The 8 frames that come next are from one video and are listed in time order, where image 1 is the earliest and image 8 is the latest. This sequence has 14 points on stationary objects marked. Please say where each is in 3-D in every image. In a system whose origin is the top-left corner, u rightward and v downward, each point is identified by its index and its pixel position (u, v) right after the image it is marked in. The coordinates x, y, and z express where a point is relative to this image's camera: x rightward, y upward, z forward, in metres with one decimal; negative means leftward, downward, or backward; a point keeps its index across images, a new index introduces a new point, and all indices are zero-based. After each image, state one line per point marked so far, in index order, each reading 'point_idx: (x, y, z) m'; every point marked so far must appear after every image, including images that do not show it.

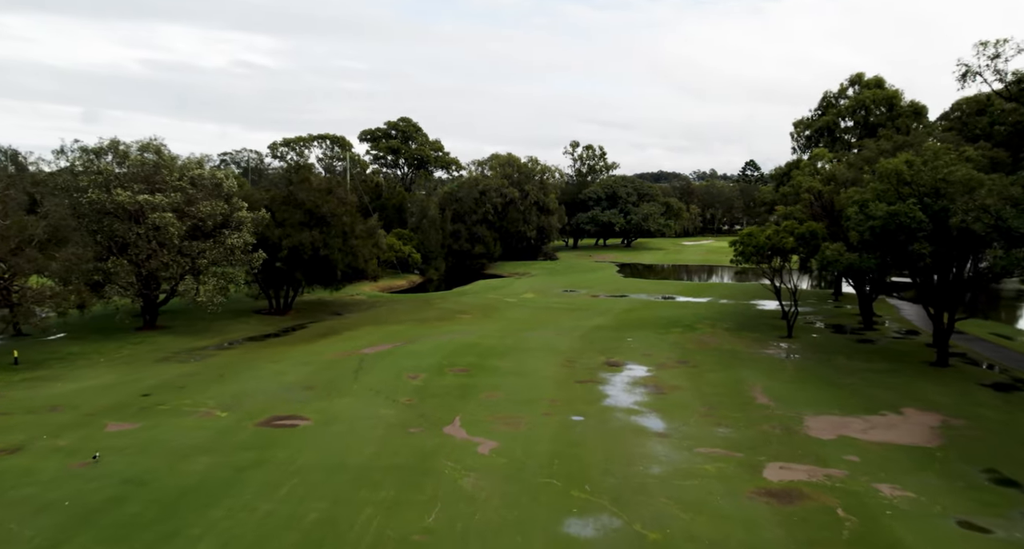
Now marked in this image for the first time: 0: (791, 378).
0: (+7.5, -2.8, +18.0) m
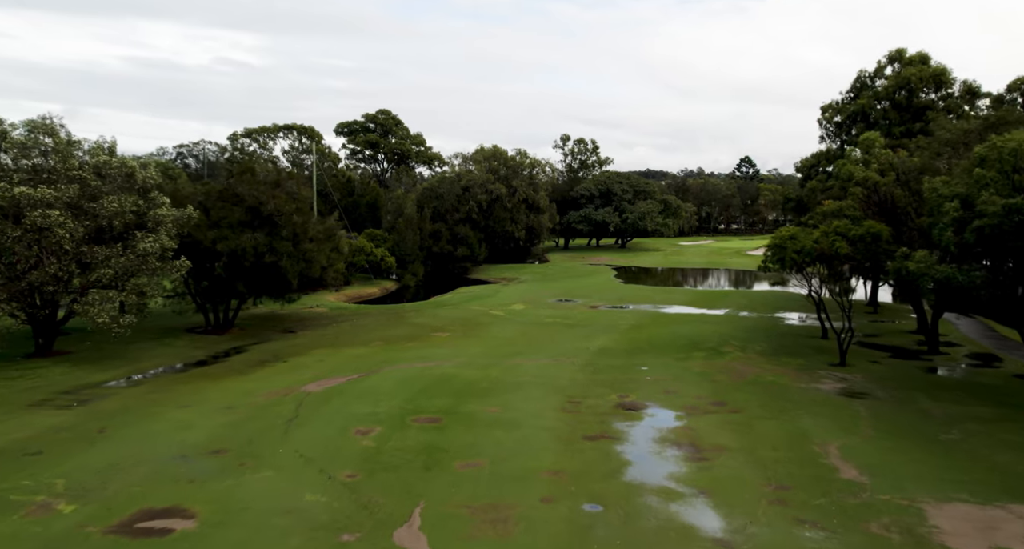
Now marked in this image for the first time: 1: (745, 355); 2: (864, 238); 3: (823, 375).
0: (+7.2, -3.2, +13.4) m
1: (+6.9, -2.4, +19.9) m
2: (+9.5, +1.0, +18.1) m
3: (+8.2, -2.7, +17.8) m
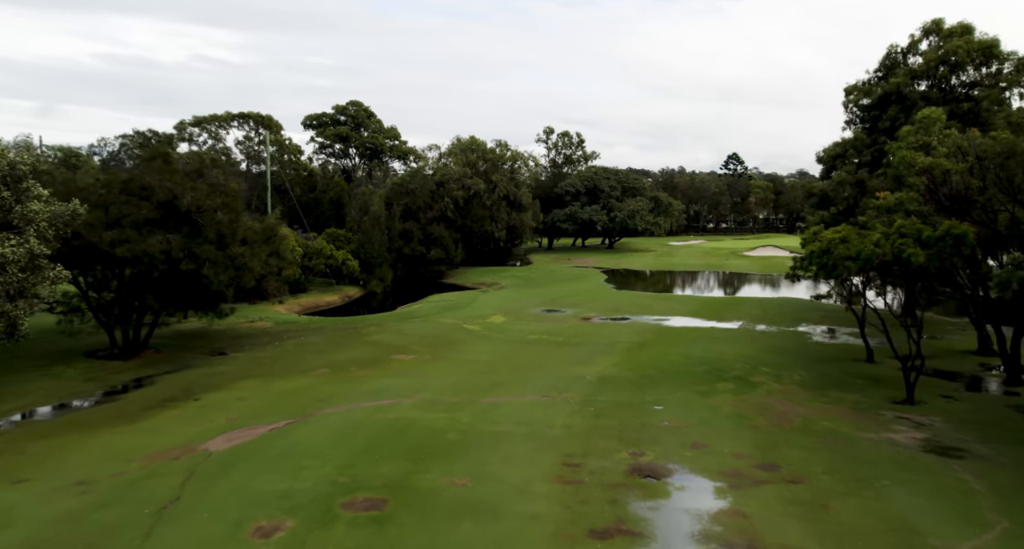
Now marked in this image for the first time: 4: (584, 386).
0: (+6.8, -3.4, +9.3) m
1: (+6.4, -2.7, +15.7) m
2: (+9.0, +0.7, +14.1) m
3: (+7.7, -2.9, +13.7) m
4: (+1.8, -2.7, +16.6) m
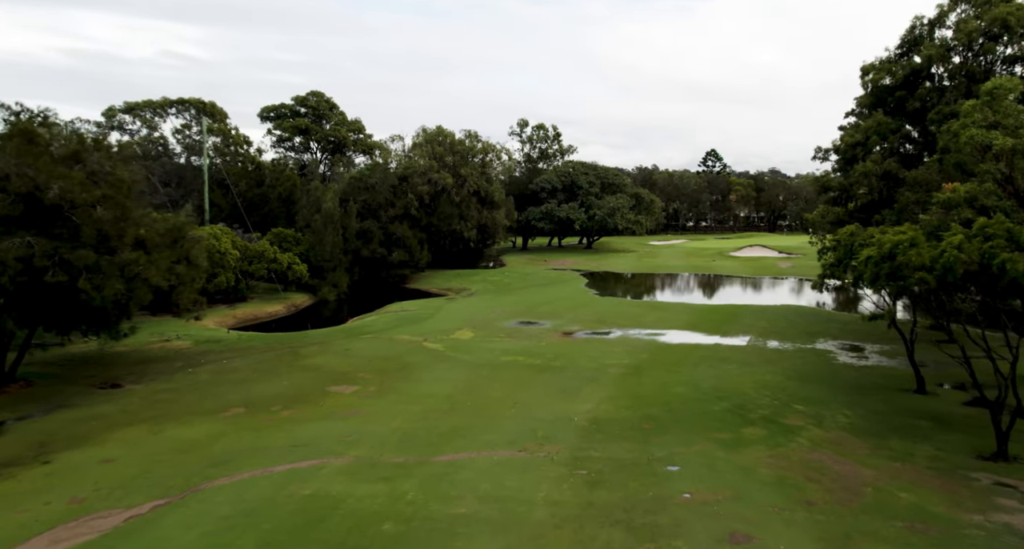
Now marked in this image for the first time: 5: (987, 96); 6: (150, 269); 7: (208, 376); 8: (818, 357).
0: (+6.5, -3.7, +5.7) m
1: (+5.7, -2.9, +12.1) m
2: (+8.4, +0.5, +10.5) m
3: (+7.2, -3.2, +10.1) m
4: (+1.1, -3.0, +12.7) m
5: (+10.3, +3.9, +14.8) m
6: (-8.4, +0.1, +15.8) m
7: (-7.9, -2.6, +17.5) m
8: (+8.6, -2.3, +18.9) m
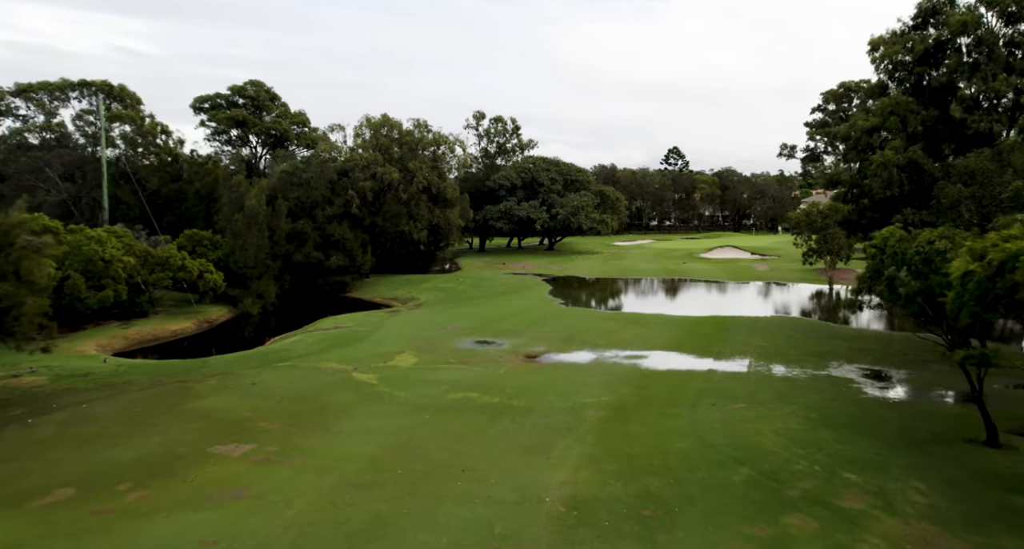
0: (+6.1, -4.0, +2.1) m
1: (+5.0, -3.2, +8.4) m
2: (+7.8, +0.2, +7.0) m
3: (+6.6, -3.5, +6.6) m
4: (+0.4, -3.3, +8.8) m
5: (+9.4, +3.6, +11.4) m
6: (-9.4, -0.3, +11.3) m
7: (-8.9, -3.0, +13.0) m
8: (+7.5, -2.6, +15.4) m
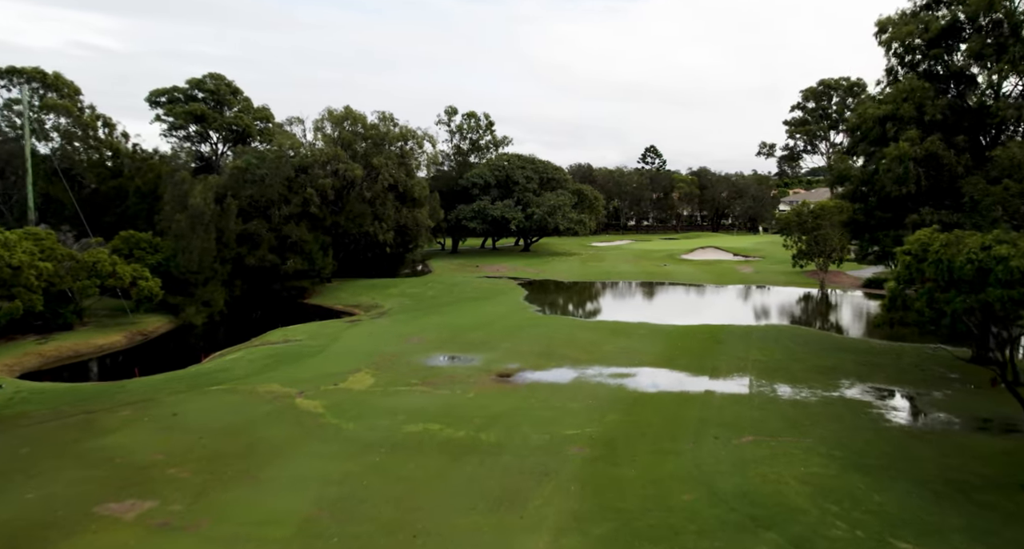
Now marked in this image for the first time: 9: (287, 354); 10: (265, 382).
0: (+6.0, -4.2, 0.0) m
1: (+4.7, -3.4, +6.3) m
2: (+7.4, 0.0, +5.0) m
3: (+6.3, -3.7, +4.5) m
4: (0.0, -3.5, +6.5) m
5: (+8.9, +3.4, +9.4) m
6: (-9.8, -0.5, +8.7) m
7: (-9.4, -3.2, +10.4) m
8: (+6.8, -2.8, +13.3) m
9: (-6.3, -2.2, +18.8) m
10: (-5.8, -2.5, +15.9) m
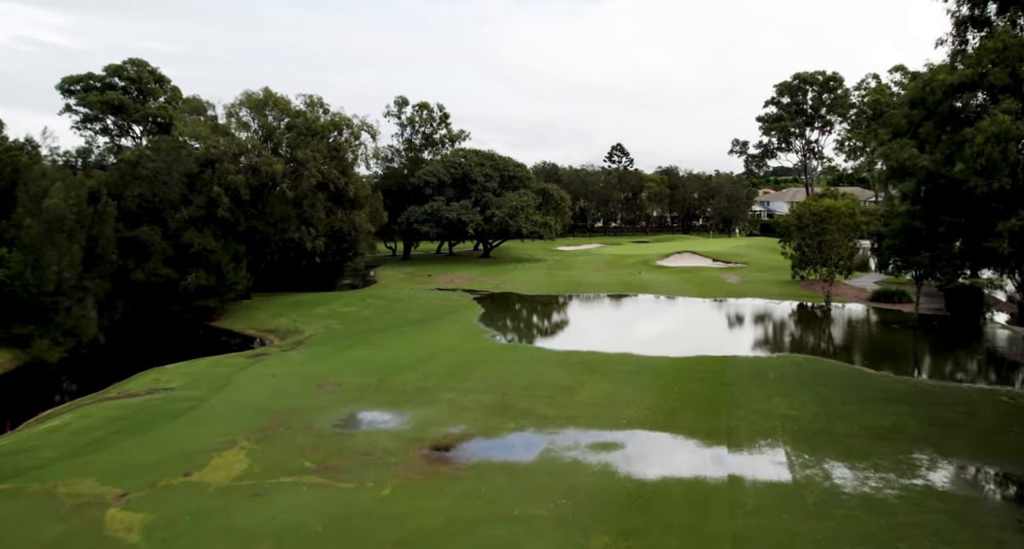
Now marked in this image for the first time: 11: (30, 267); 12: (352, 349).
0: (+5.8, -4.7, -4.6) m
1: (+4.2, -3.9, +1.6) m
2: (+7.0, -0.5, +0.4) m
3: (+5.9, -4.2, -0.1) m
4: (-0.5, -4.1, +1.6) m
5: (+8.2, +2.9, +4.9) m
6: (-10.5, -1.1, +3.2) m
7: (-10.1, -3.8, +5.0) m
8: (+6.0, -3.3, +8.7) m
9: (-7.4, -2.8, +13.5) m
10: (-6.8, -3.1, +10.6) m
11: (-13.7, +0.2, +19.2) m
12: (-4.7, -2.1, +19.7) m
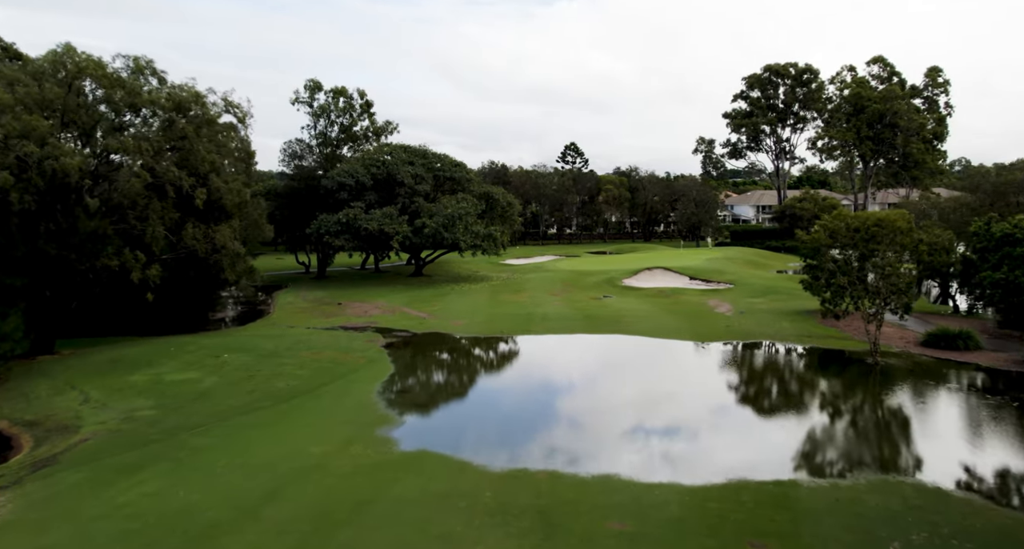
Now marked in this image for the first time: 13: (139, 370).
0: (+5.9, -5.7, -12.4) m
1: (+3.8, -4.9, -6.3) m
2: (+6.7, -1.5, -7.3) m
3: (+5.7, -5.2, -7.9) m
4: (-0.9, -5.2, -6.7) m
5: (+7.5, +1.9, -2.7) m
6: (-10.9, -2.3, -5.7) m
7: (-10.7, -5.0, -3.9) m
8: (+5.1, -4.3, +0.9) m
9: (-8.6, -4.0, +4.8) m
10: (-7.8, -4.3, +2.0) m
11: (-15.3, -1.0, +10.1) m
12: (-6.4, -3.3, +11.2) m
13: (-9.7, -2.5, +17.5) m
